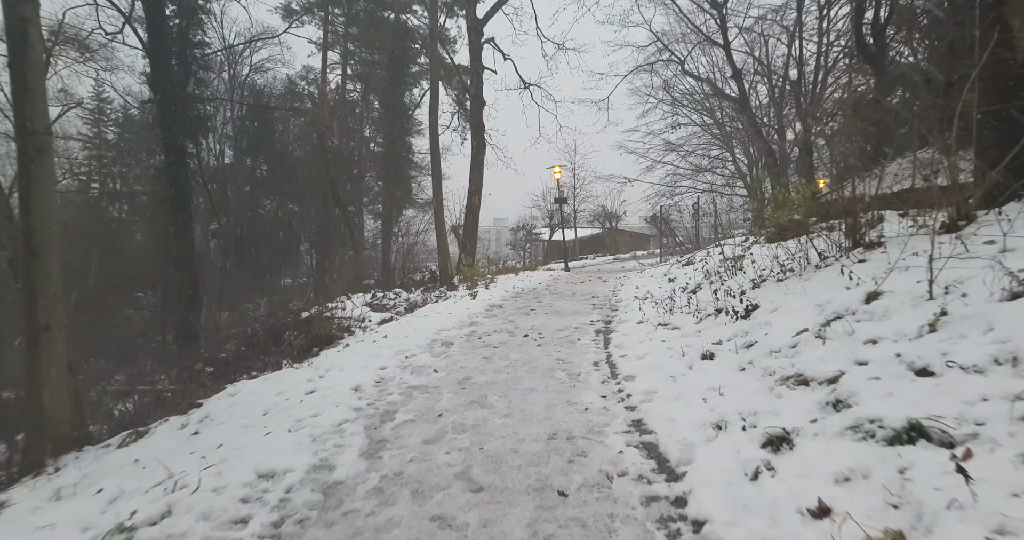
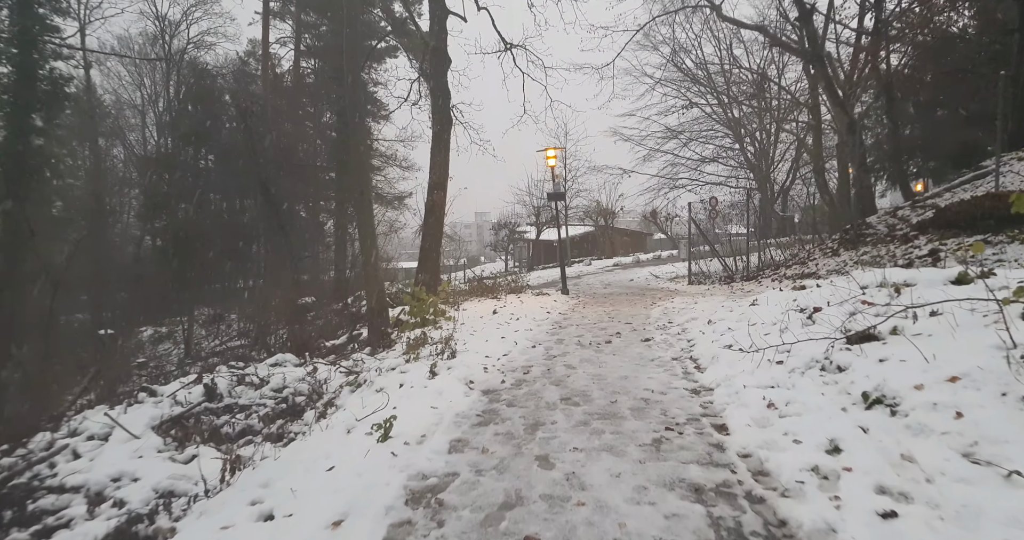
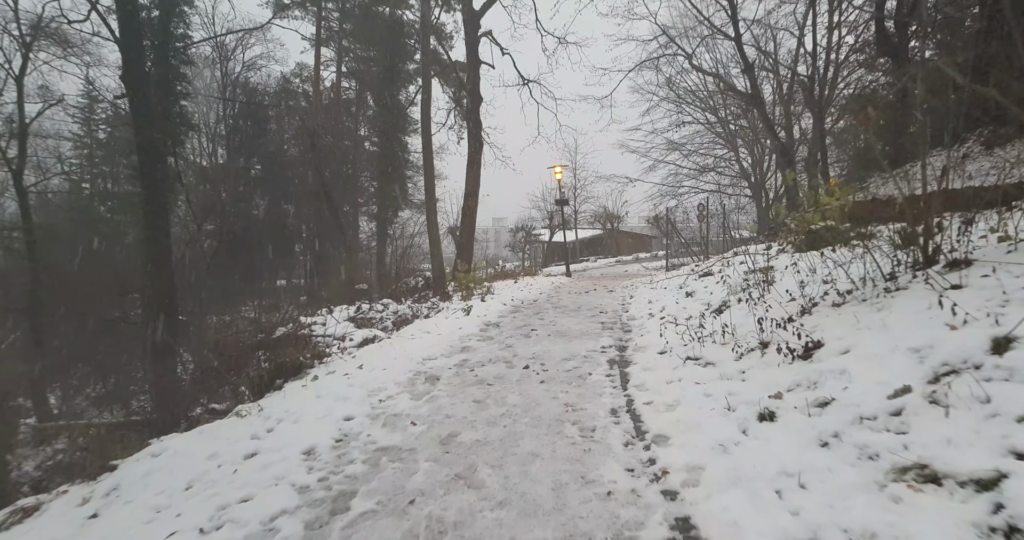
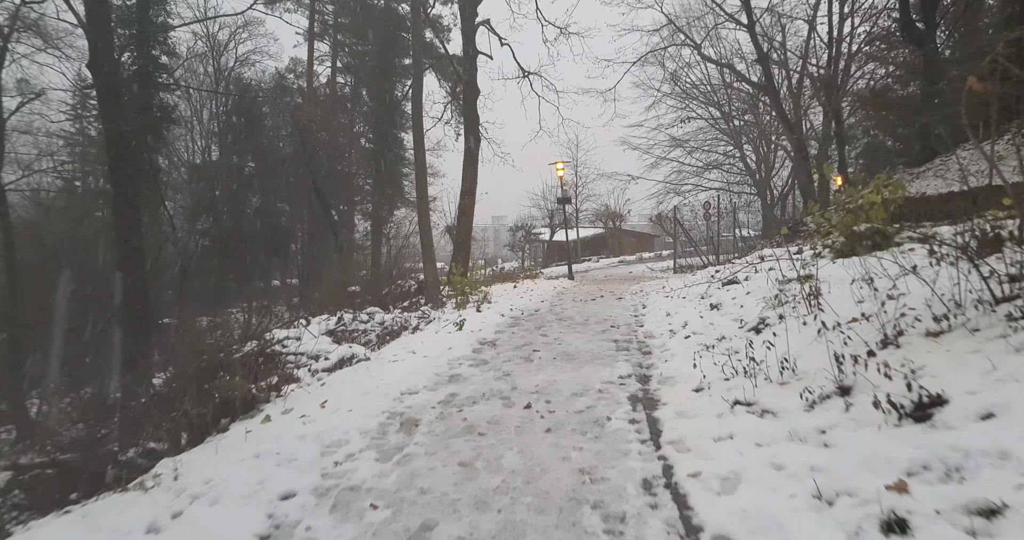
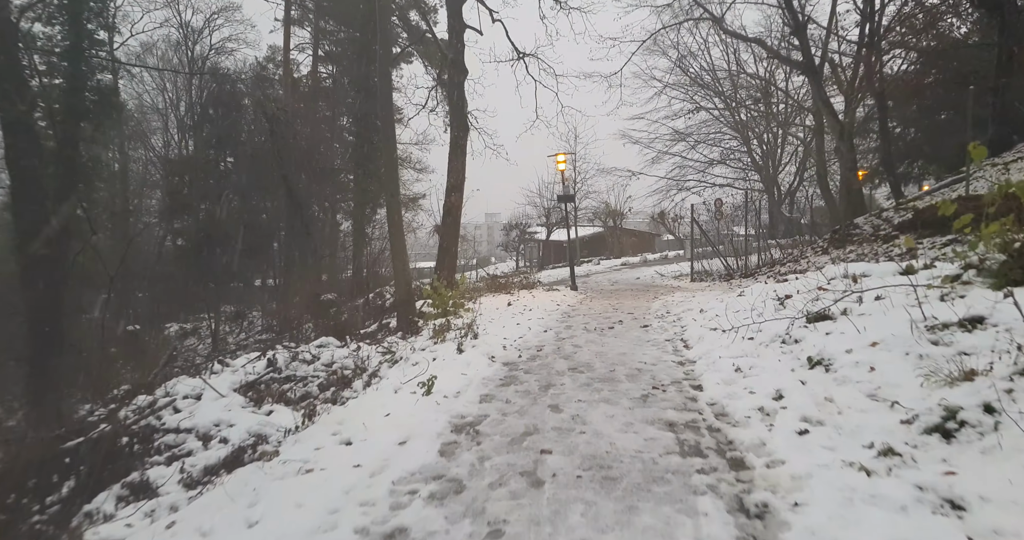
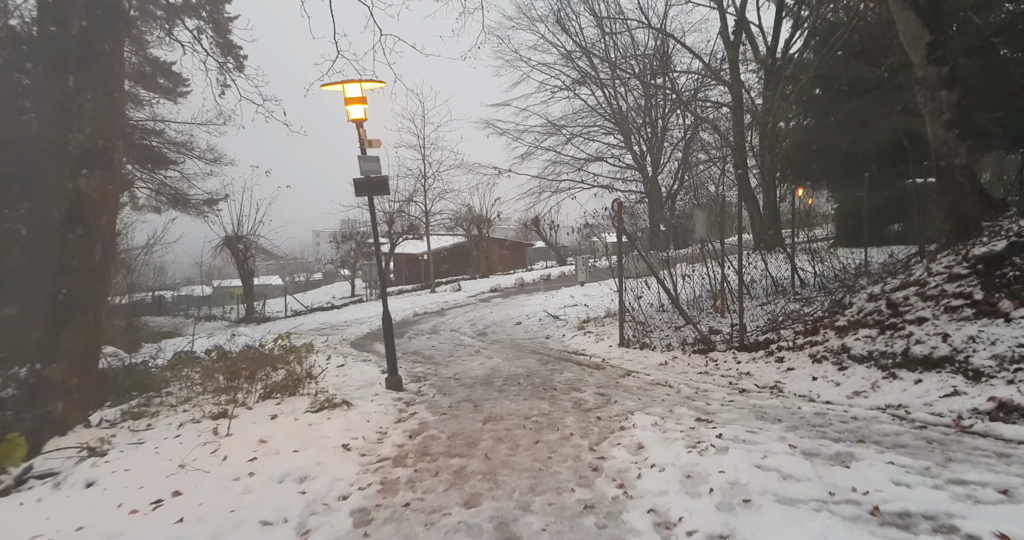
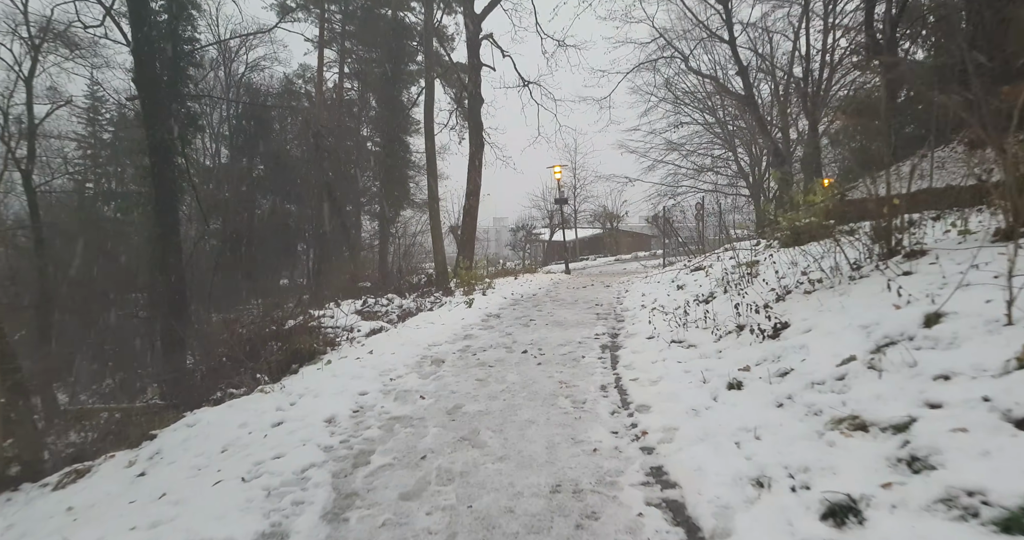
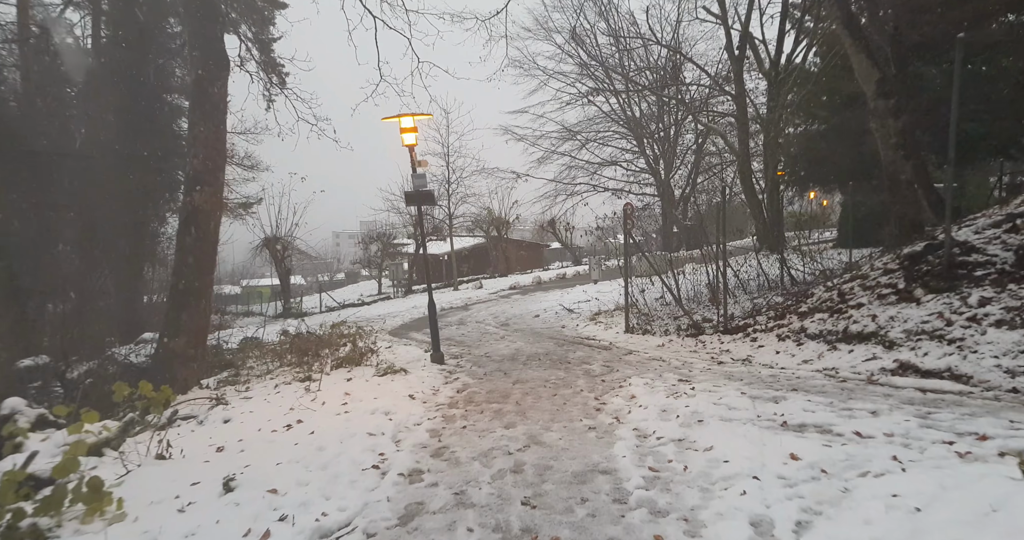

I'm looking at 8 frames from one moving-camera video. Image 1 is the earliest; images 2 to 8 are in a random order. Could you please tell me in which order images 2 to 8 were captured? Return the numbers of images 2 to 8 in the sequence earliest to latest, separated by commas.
7, 3, 4, 5, 2, 8, 6
